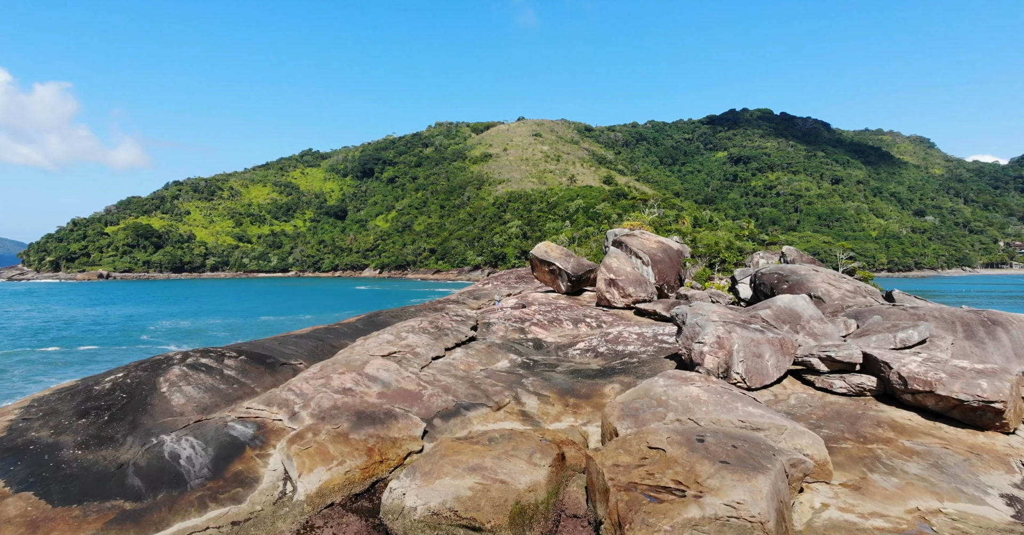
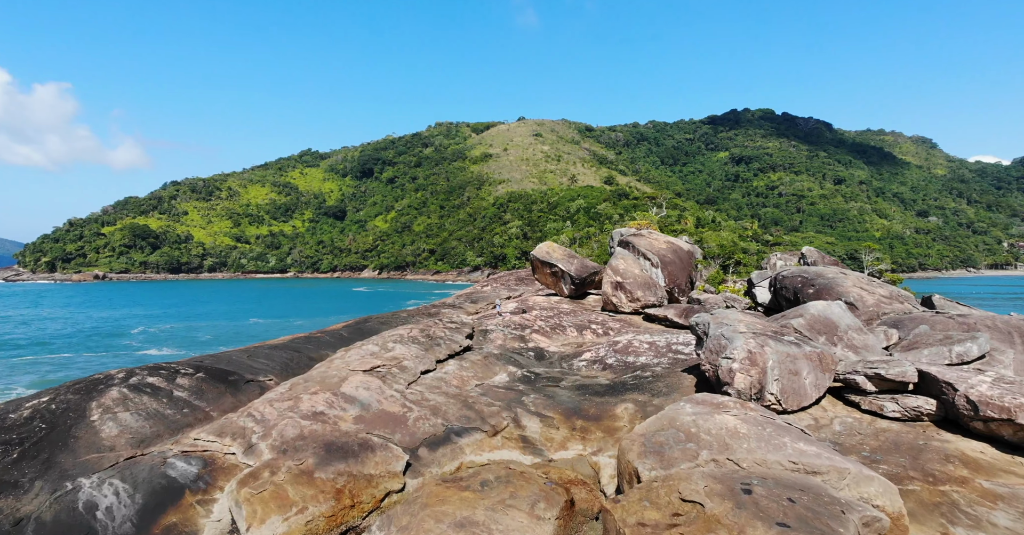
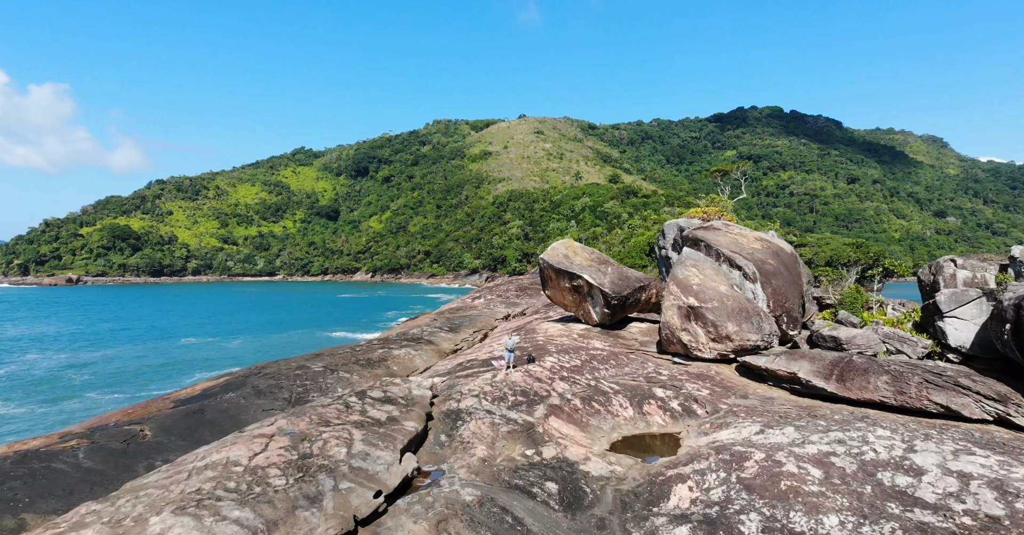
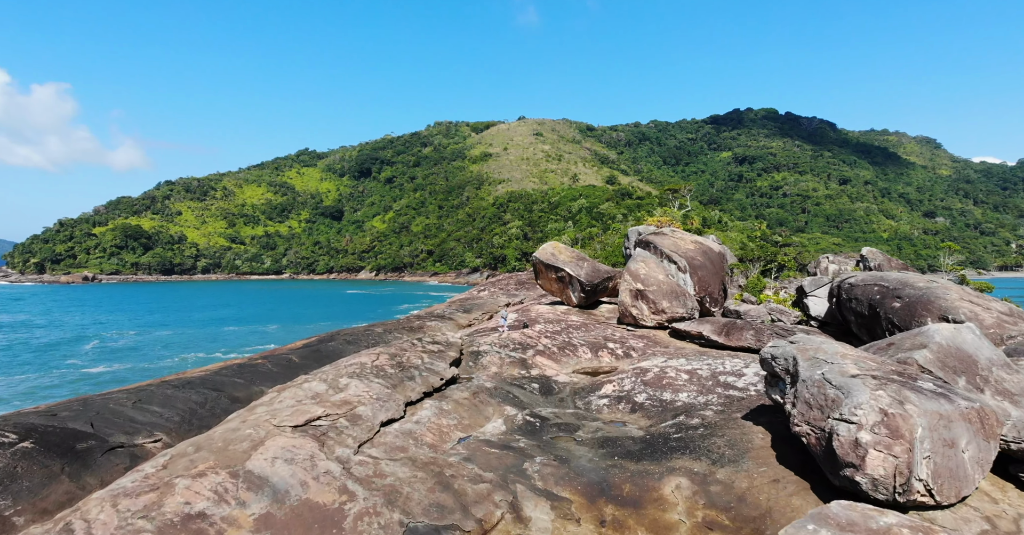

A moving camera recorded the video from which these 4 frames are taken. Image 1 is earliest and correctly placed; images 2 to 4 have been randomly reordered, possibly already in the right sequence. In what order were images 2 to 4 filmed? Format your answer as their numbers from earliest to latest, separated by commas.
2, 4, 3
